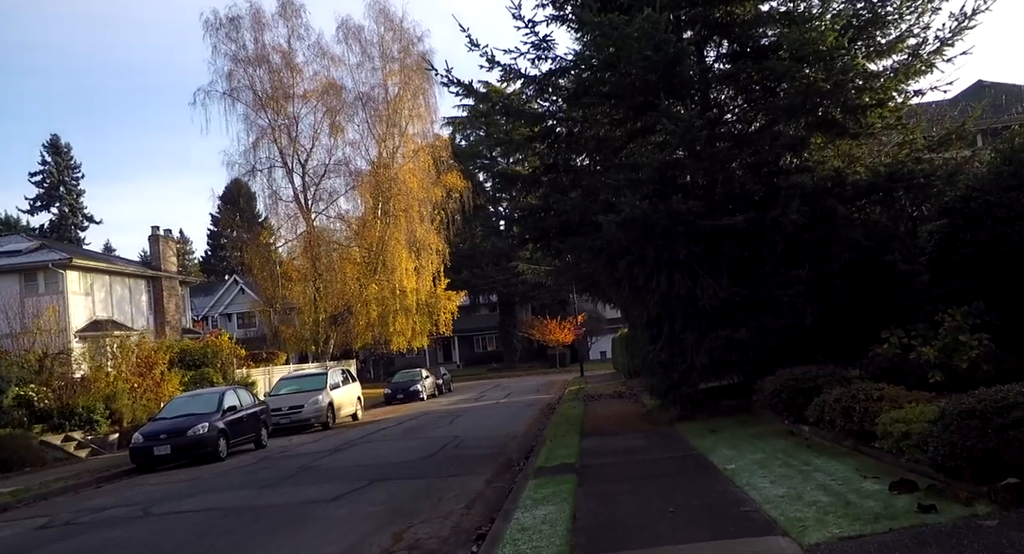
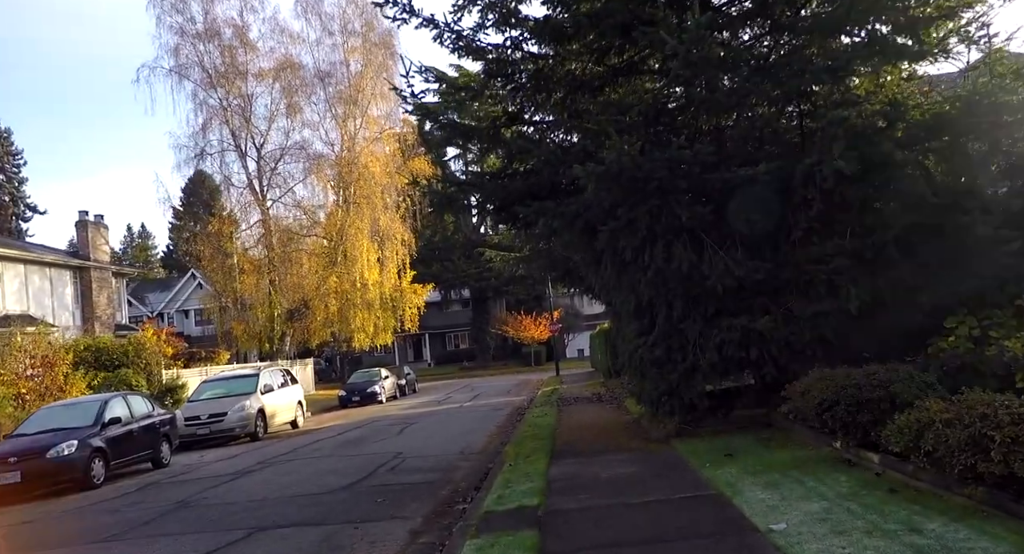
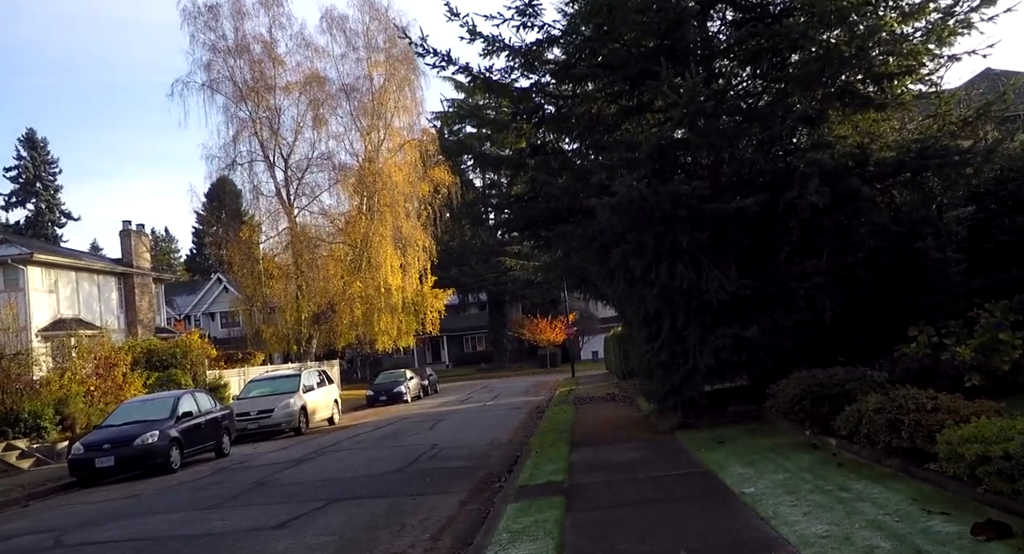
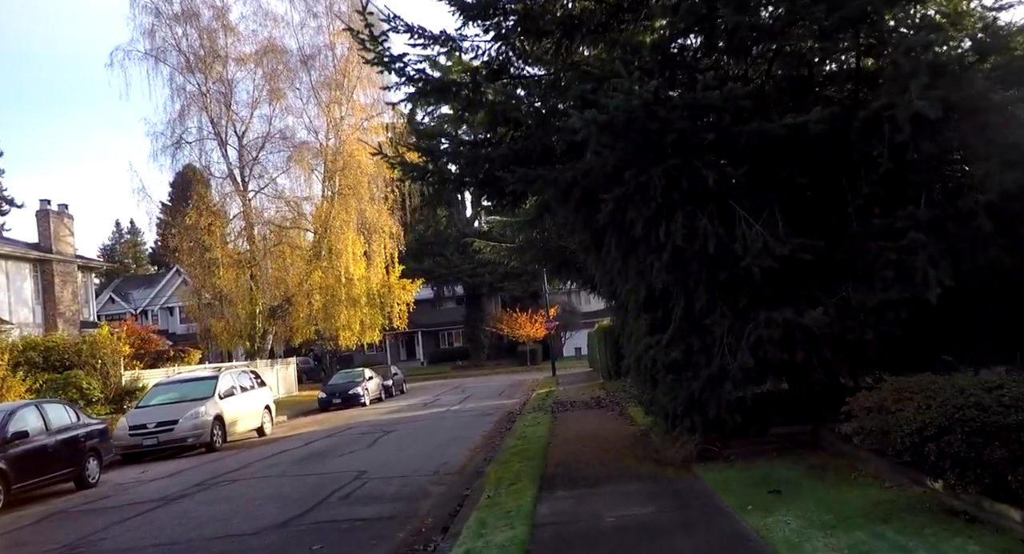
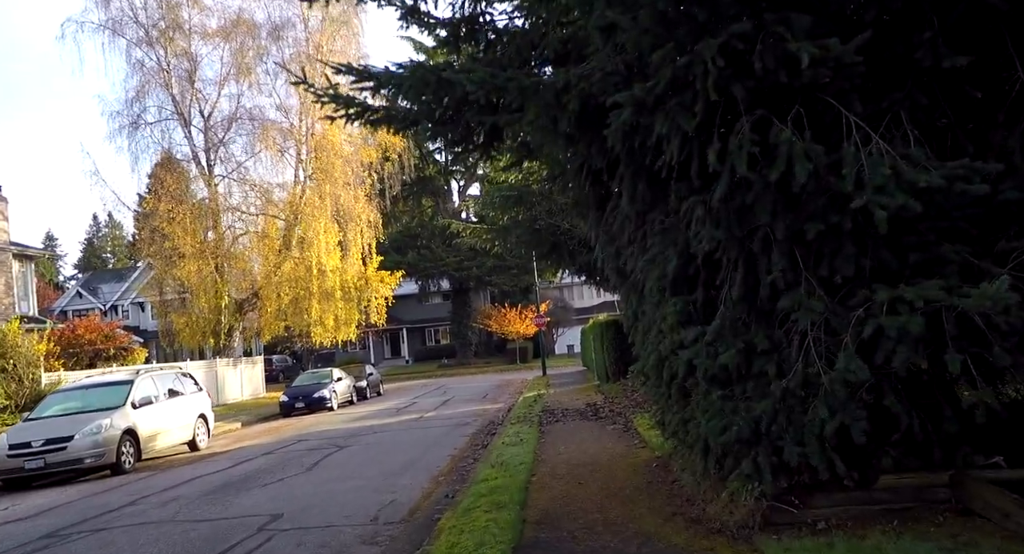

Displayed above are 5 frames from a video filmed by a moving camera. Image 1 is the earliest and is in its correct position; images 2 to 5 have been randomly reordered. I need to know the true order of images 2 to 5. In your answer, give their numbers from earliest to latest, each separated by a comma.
3, 2, 4, 5
